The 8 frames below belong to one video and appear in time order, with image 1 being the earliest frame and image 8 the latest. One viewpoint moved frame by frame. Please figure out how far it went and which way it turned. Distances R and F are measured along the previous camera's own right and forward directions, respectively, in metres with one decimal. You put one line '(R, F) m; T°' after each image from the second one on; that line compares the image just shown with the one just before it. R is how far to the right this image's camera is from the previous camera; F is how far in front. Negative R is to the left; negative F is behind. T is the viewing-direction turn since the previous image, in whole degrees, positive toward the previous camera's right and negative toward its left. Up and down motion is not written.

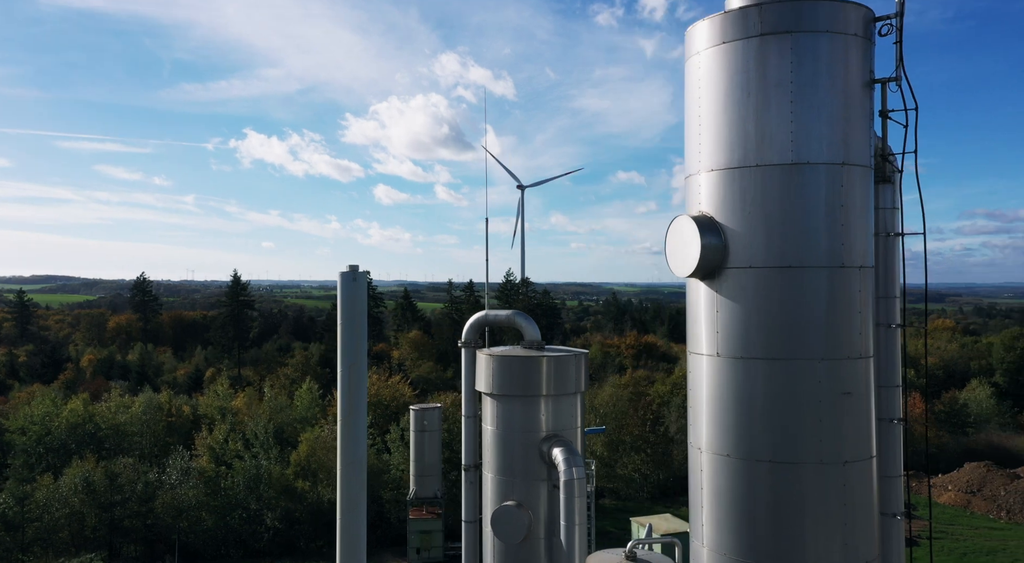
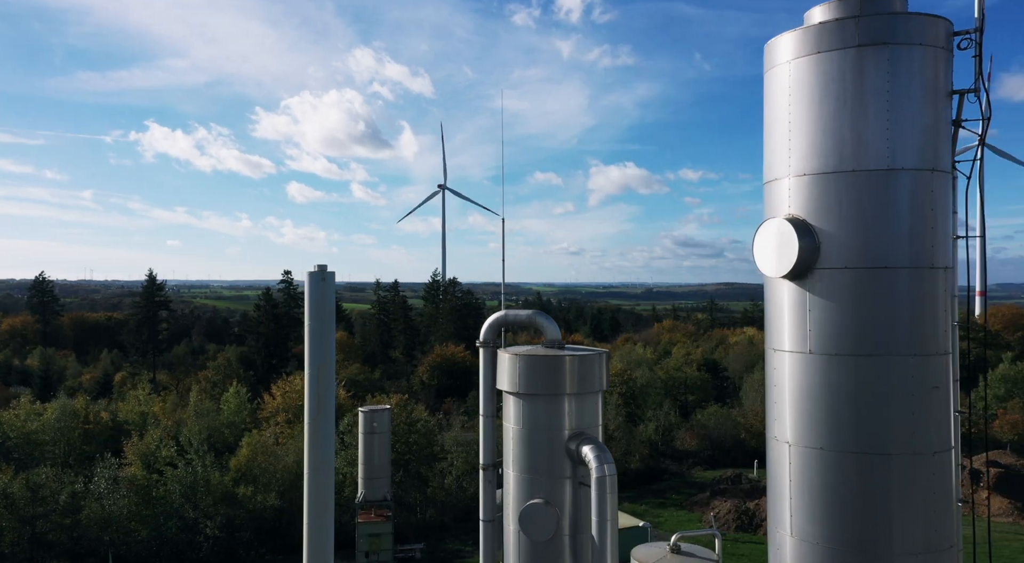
(-1.1, 0.0) m; +5°
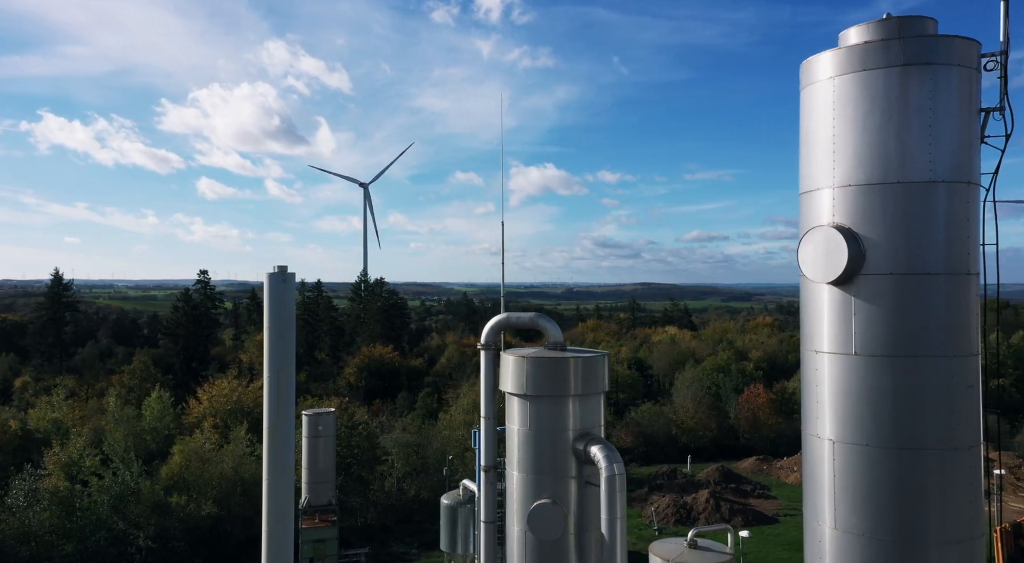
(-0.9, 0.0) m; +5°
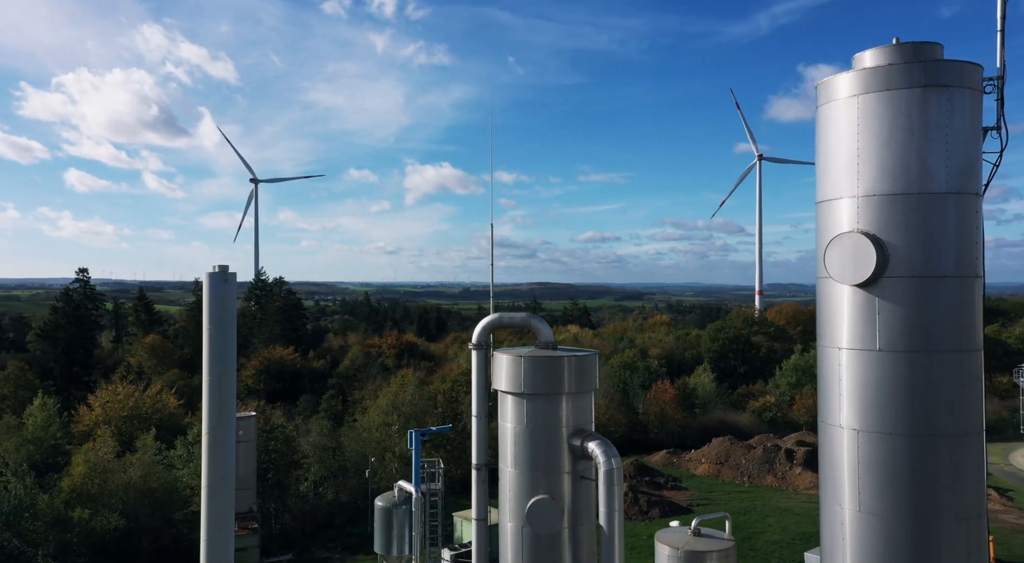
(-1.1, -0.1) m; +7°
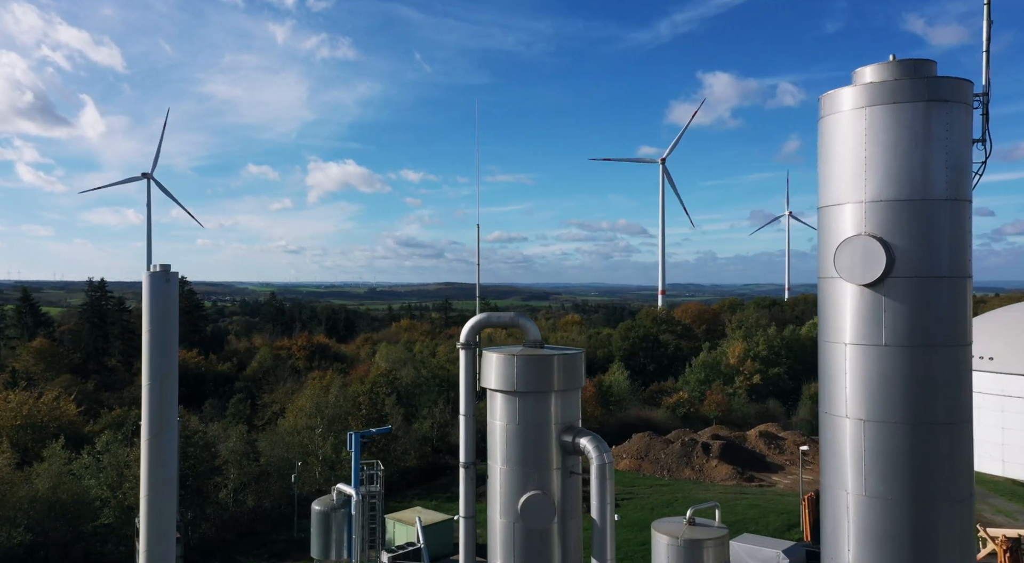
(-0.9, -0.1) m; +6°
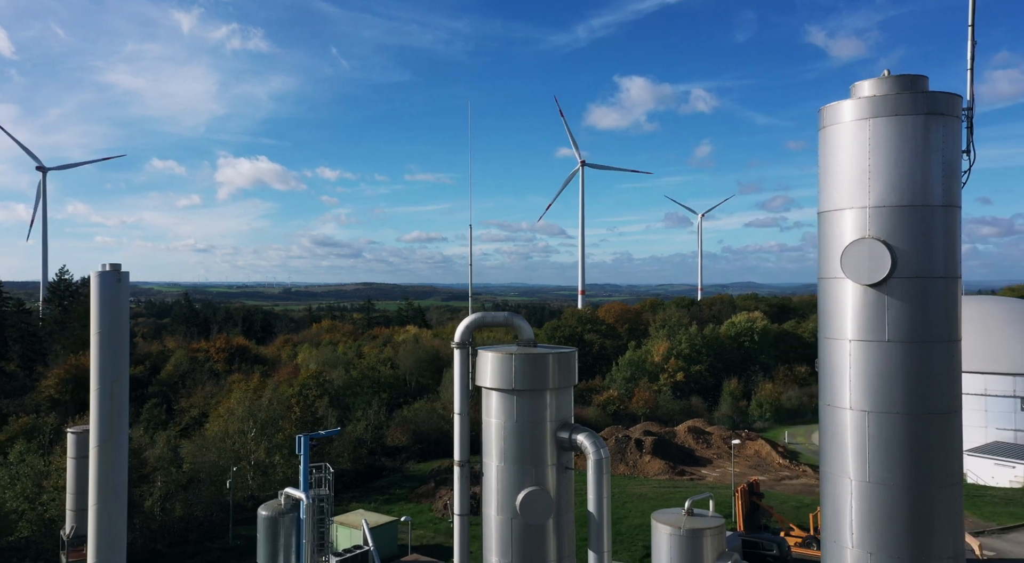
(-0.8, -0.1) m; +5°
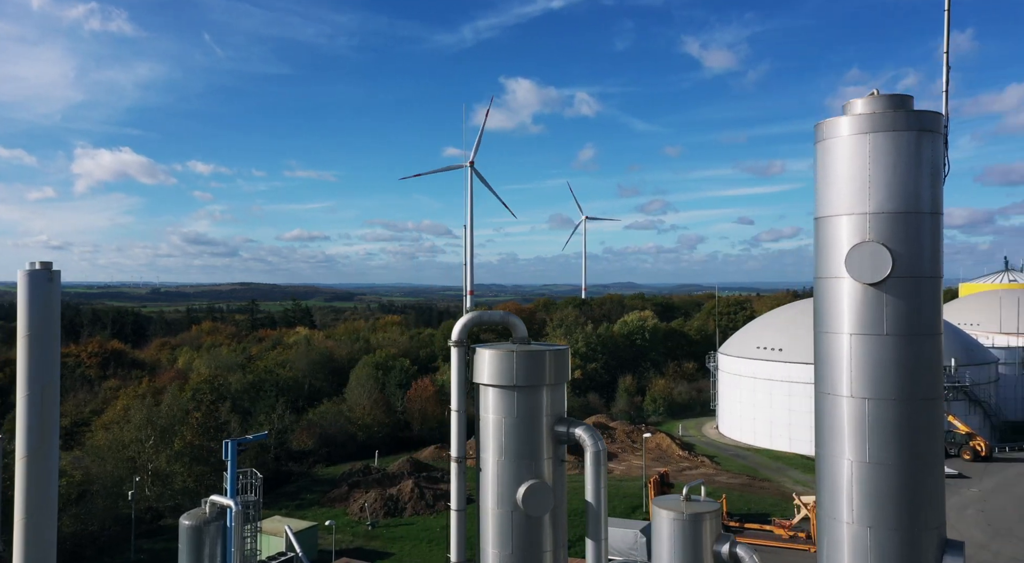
(-1.2, -0.2) m; +7°
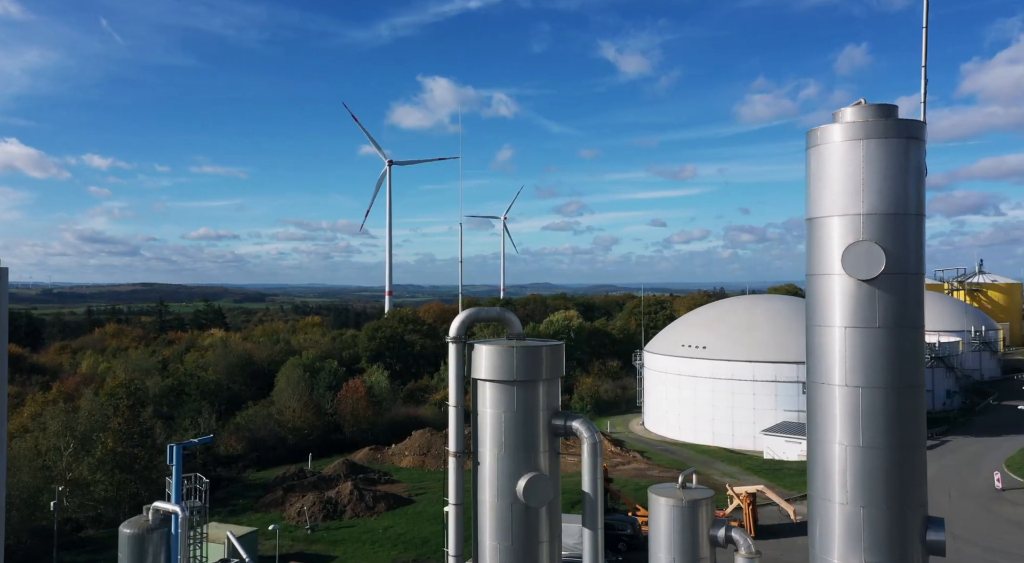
(-0.9, -0.2) m; +5°
